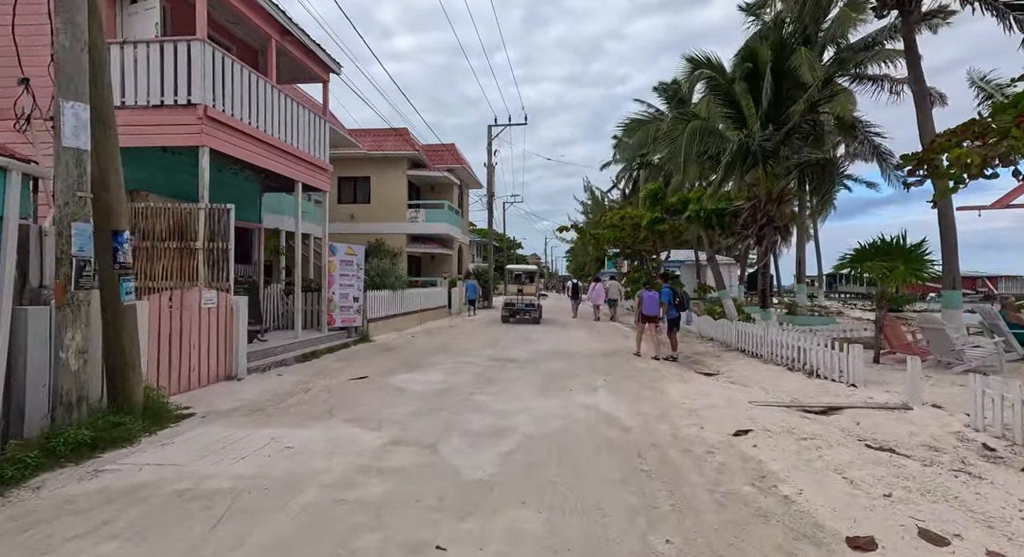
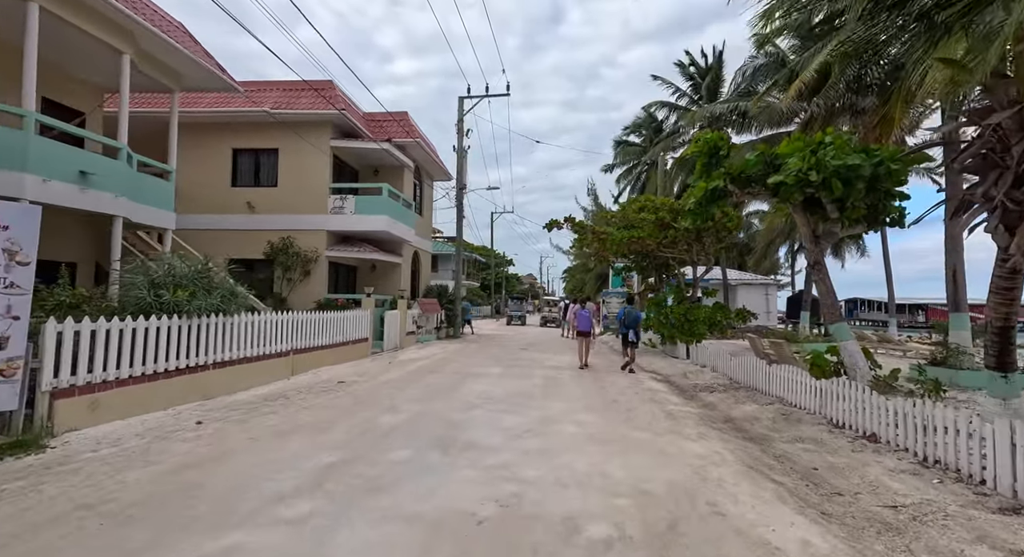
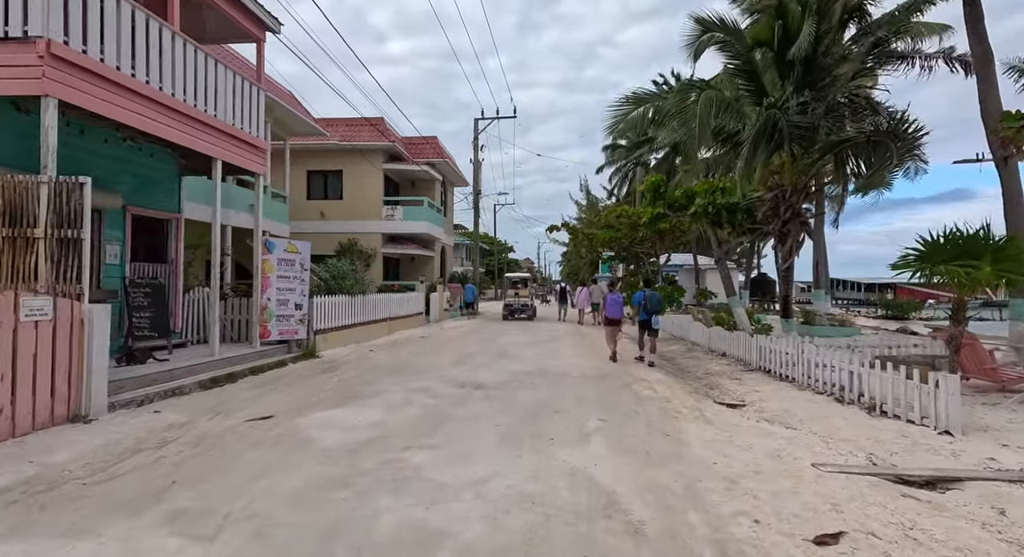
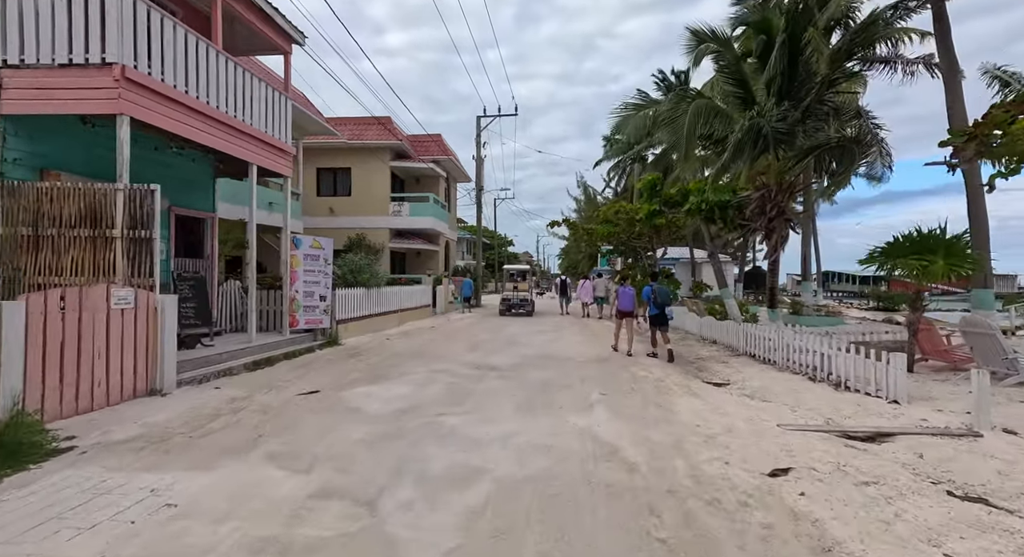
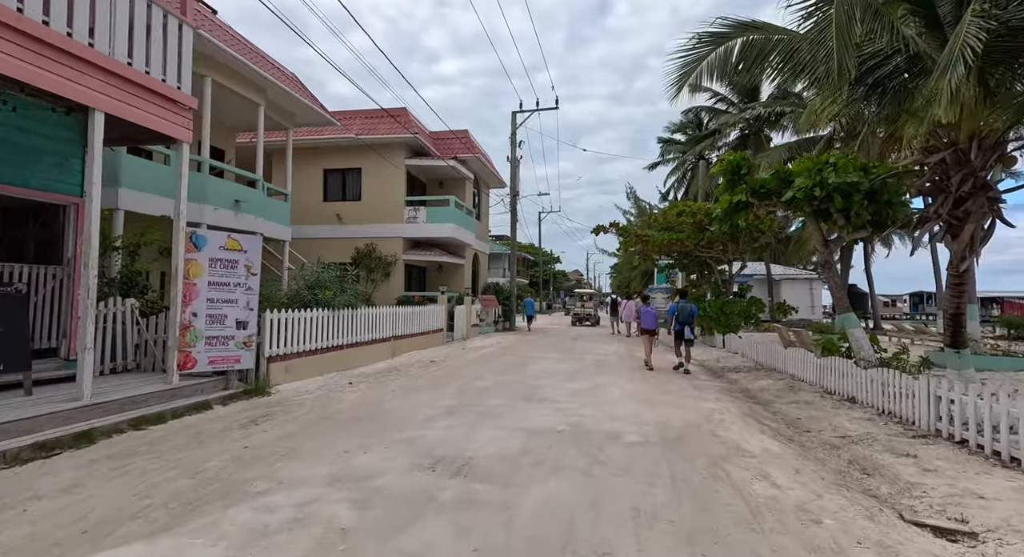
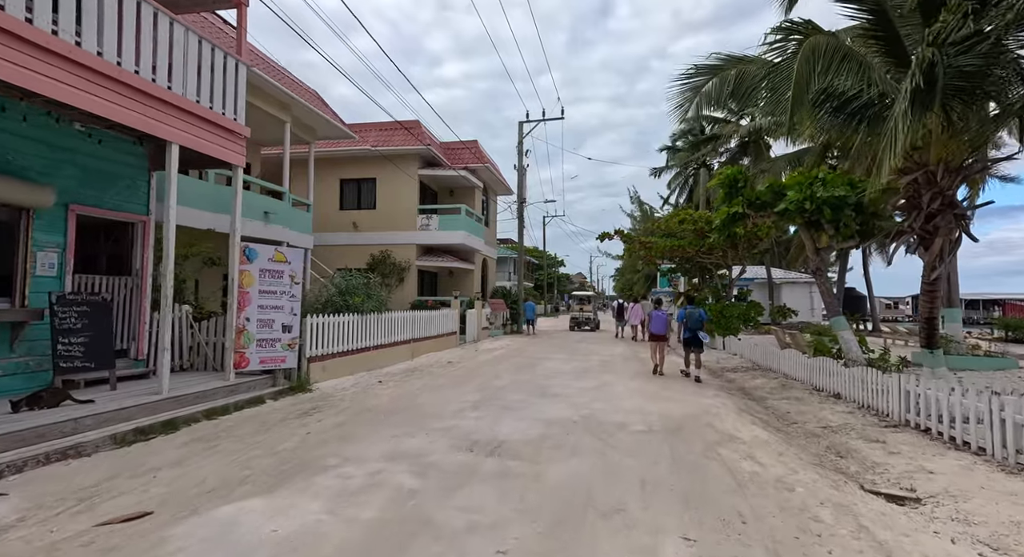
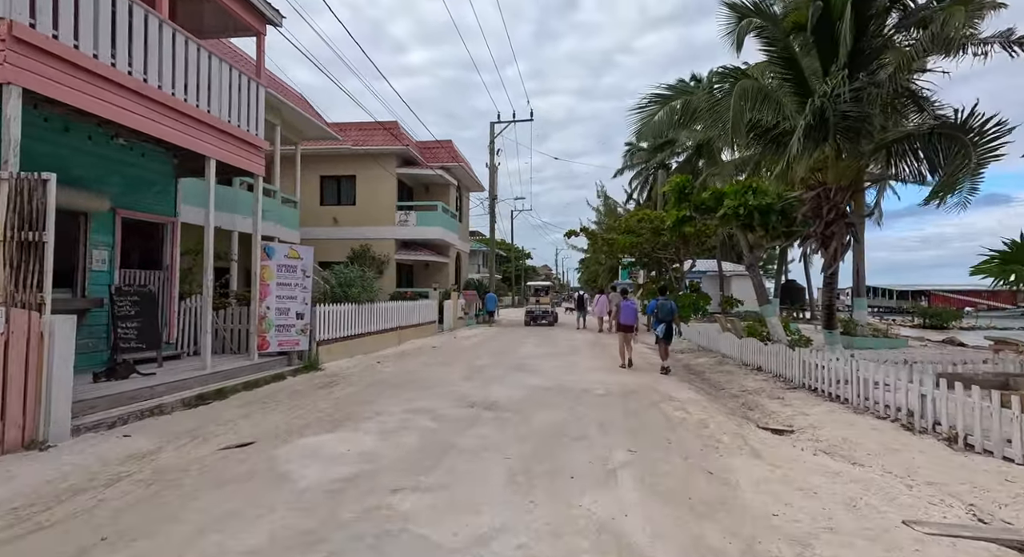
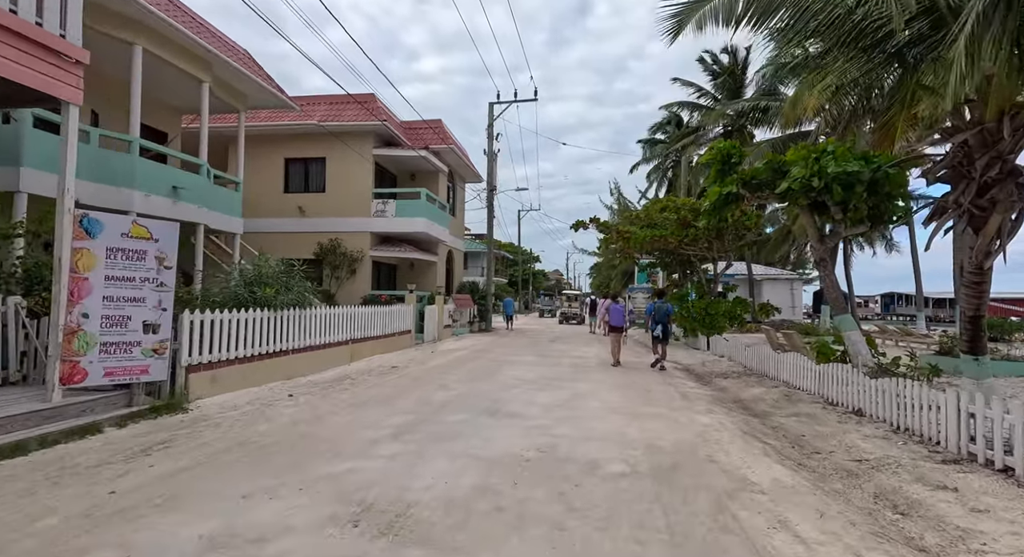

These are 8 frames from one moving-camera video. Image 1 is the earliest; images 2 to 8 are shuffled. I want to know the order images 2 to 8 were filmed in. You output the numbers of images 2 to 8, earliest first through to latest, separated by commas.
4, 3, 7, 6, 5, 8, 2
